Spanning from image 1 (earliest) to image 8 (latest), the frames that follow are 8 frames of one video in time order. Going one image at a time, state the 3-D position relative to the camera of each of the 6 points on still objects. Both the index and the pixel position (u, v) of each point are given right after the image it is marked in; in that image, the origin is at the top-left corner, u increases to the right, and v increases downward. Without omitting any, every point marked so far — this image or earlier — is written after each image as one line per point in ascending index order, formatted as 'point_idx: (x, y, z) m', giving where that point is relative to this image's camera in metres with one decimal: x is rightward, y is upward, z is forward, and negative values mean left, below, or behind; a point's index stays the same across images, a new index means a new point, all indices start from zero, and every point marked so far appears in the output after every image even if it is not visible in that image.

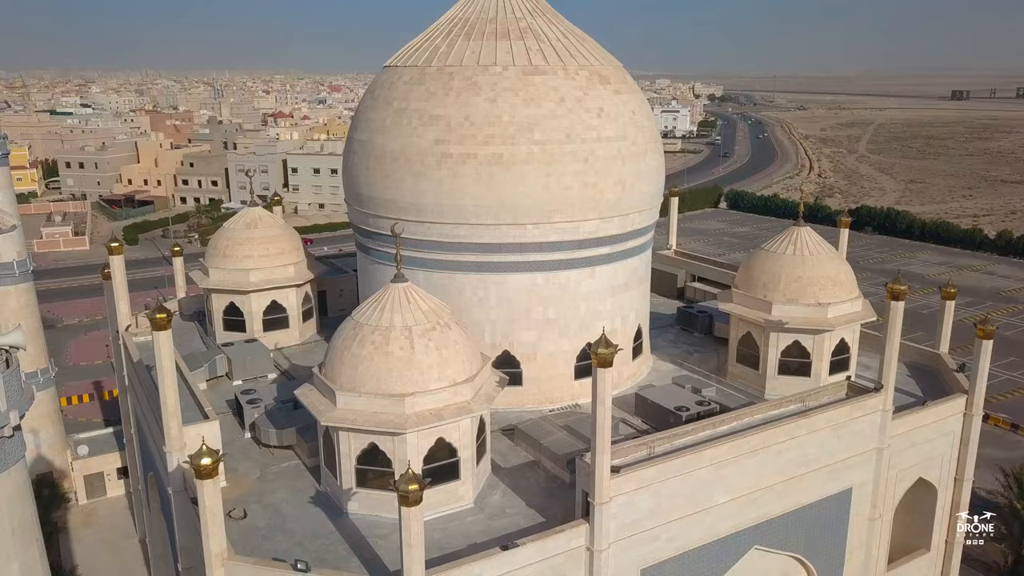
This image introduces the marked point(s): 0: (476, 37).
0: (-0.6, +4.1, +12.8) m
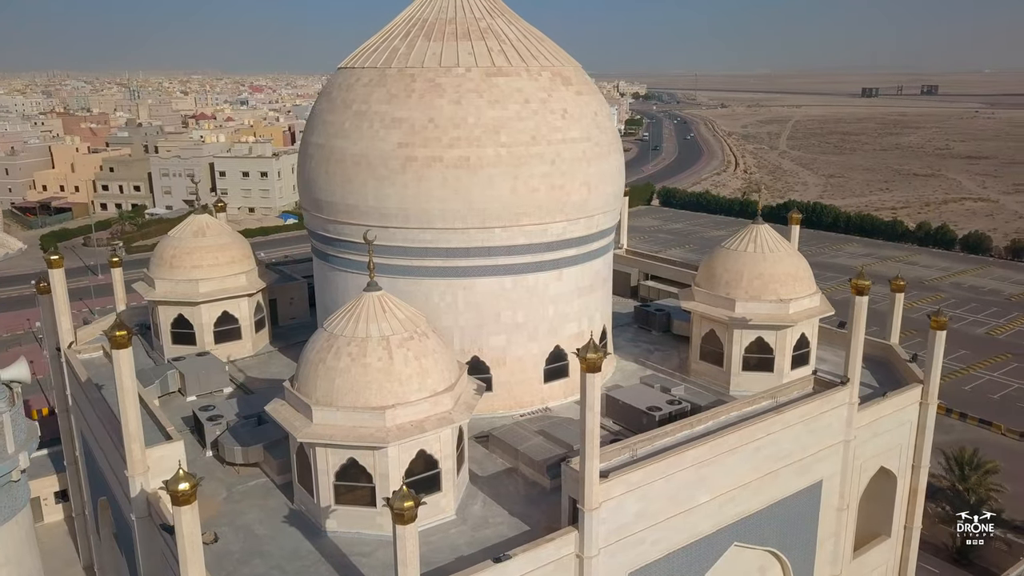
0: (-1.2, +4.0, +12.6) m
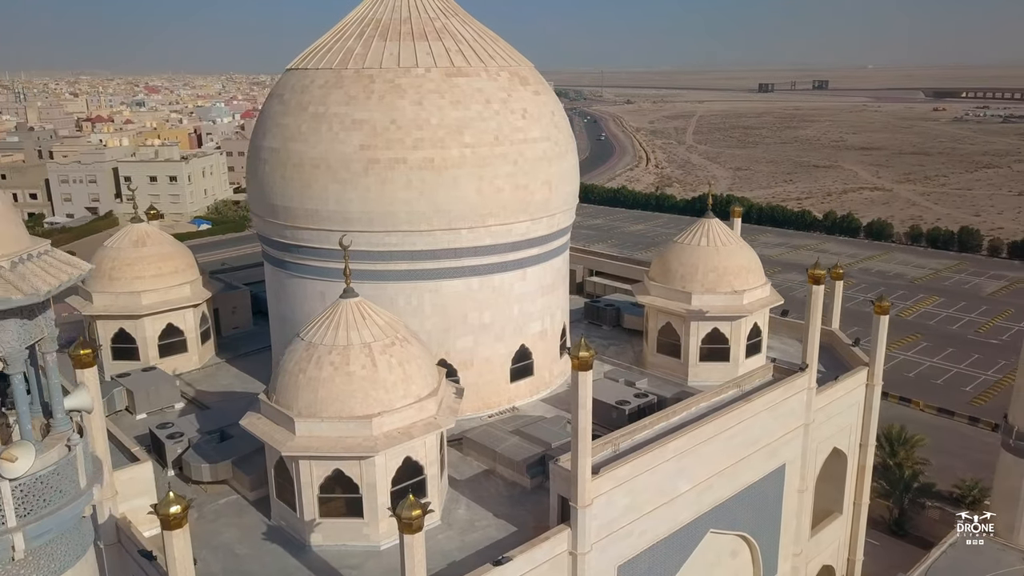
0: (-1.9, +4.0, +12.4) m
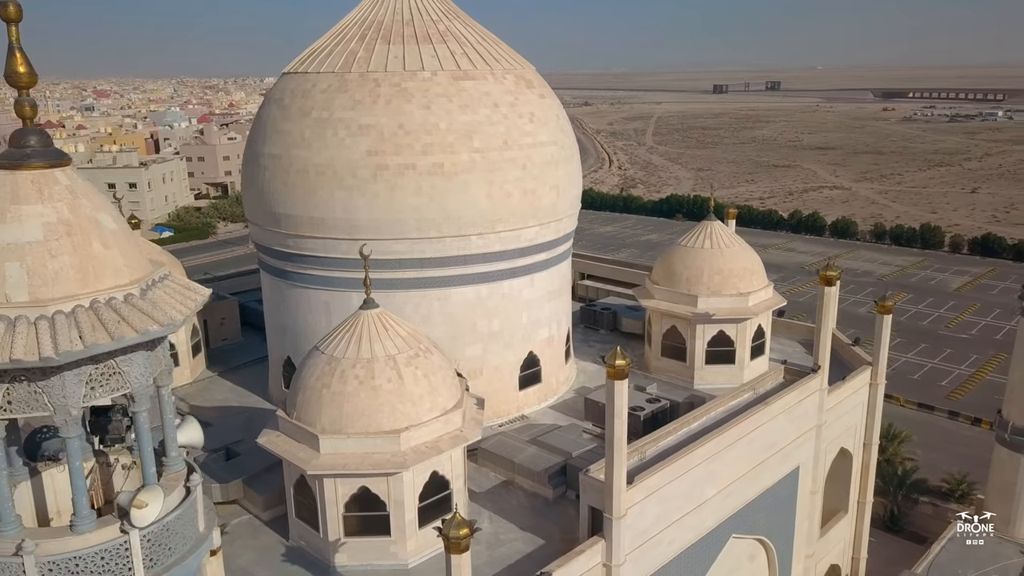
0: (-1.8, +3.8, +12.1) m
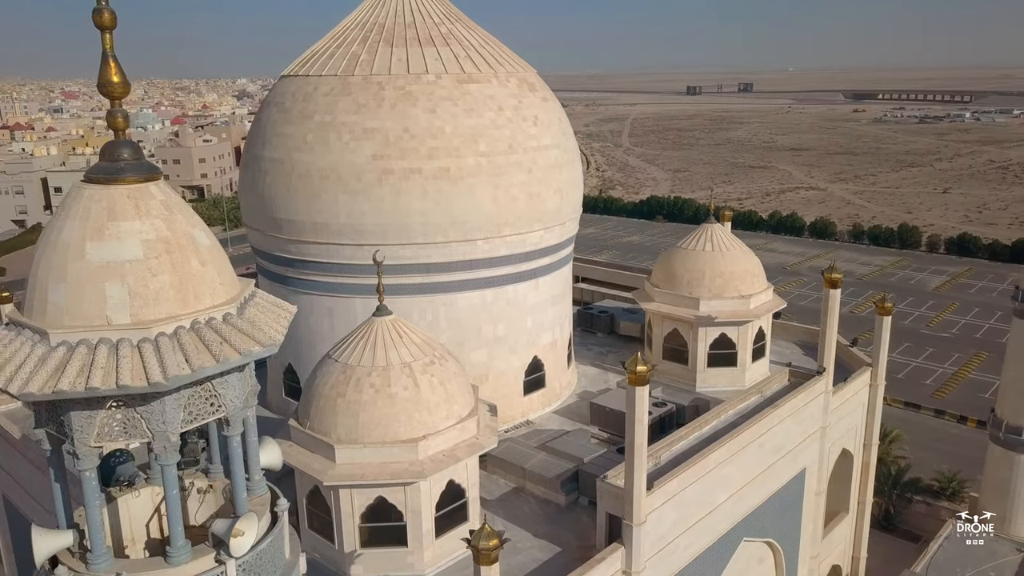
0: (-1.7, +3.8, +12.0) m
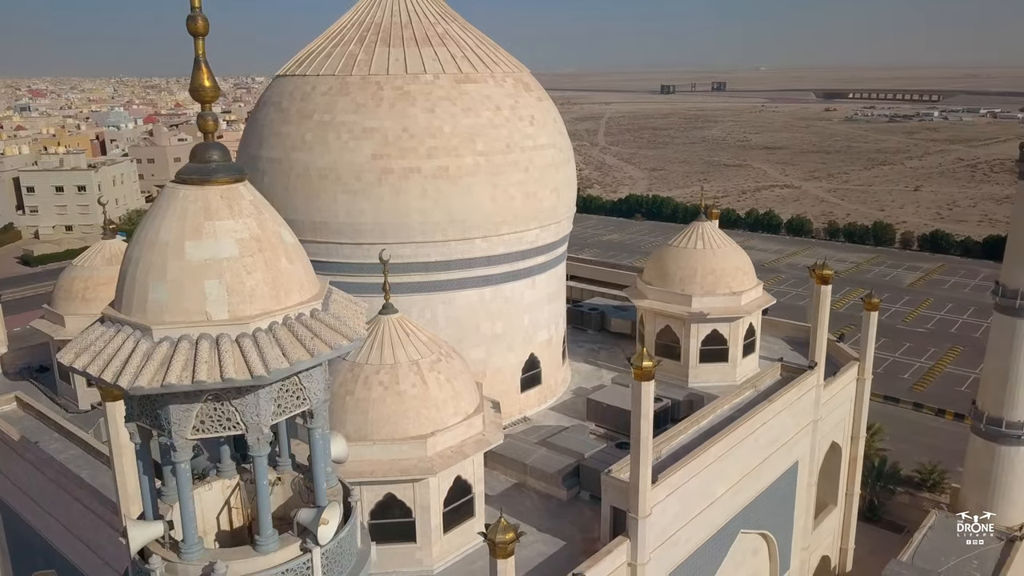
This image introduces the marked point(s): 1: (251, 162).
0: (-1.8, +3.8, +12.0) m
1: (-4.1, +2.0, +12.1) m
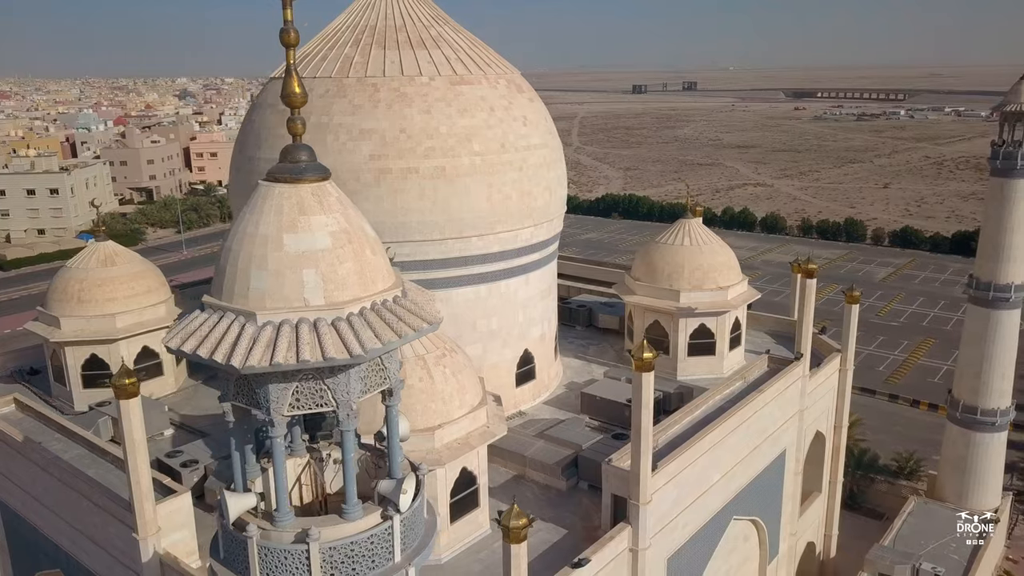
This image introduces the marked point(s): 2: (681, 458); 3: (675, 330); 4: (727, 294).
0: (-1.9, +3.8, +12.2) m
1: (-4.2, +2.0, +12.3) m
2: (+2.1, -2.1, +9.8) m
3: (+3.0, -0.8, +14.6) m
4: (+4.0, -0.1, +14.5) m
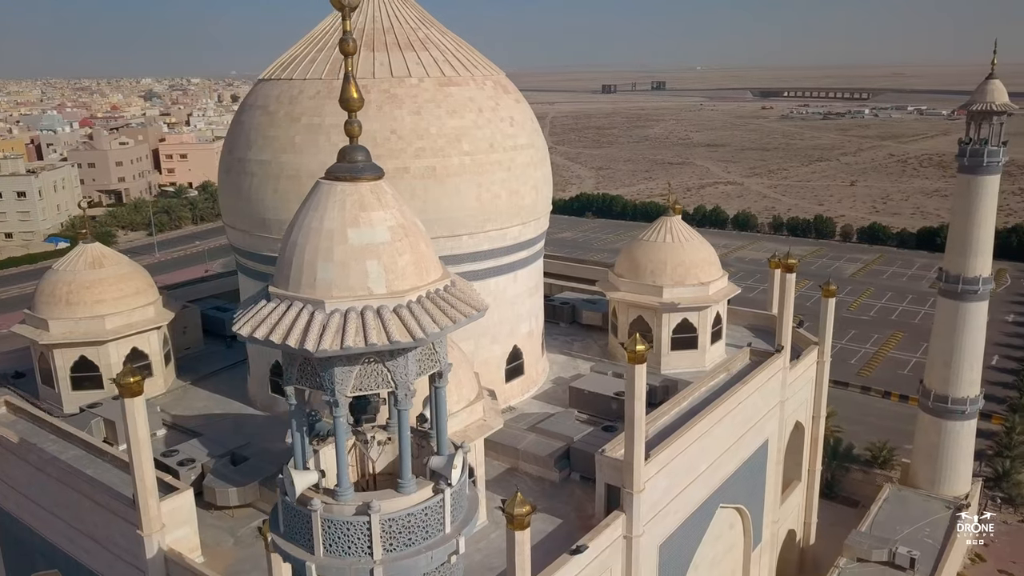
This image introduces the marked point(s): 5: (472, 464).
0: (-2.1, +3.8, +12.4) m
1: (-4.4, +2.0, +12.4) m
2: (+2.1, -2.1, +10.1) m
3: (+2.8, -0.7, +14.9) m
4: (+3.8, 0.0, +14.9) m
5: (-0.5, -2.2, +9.5) m
